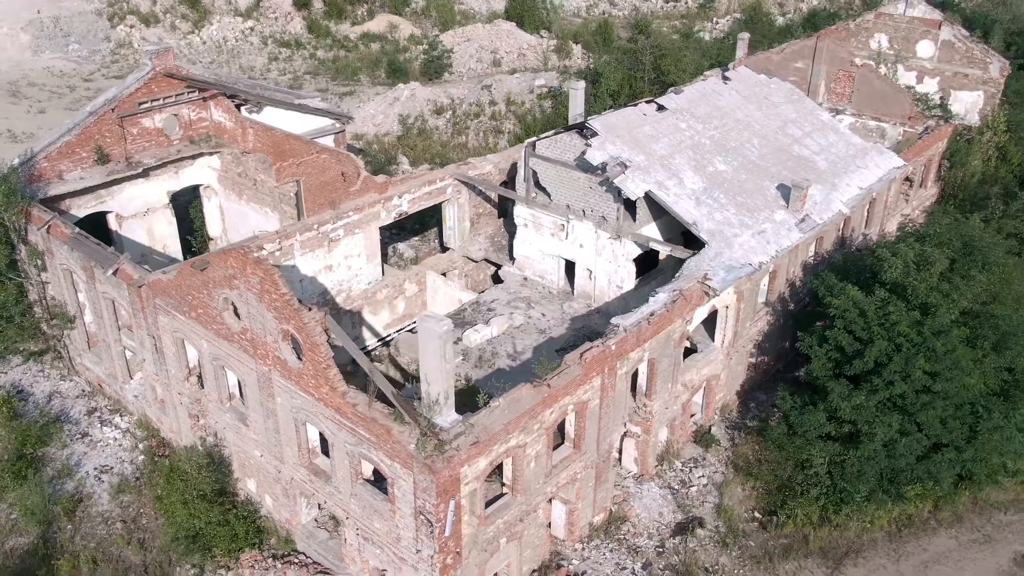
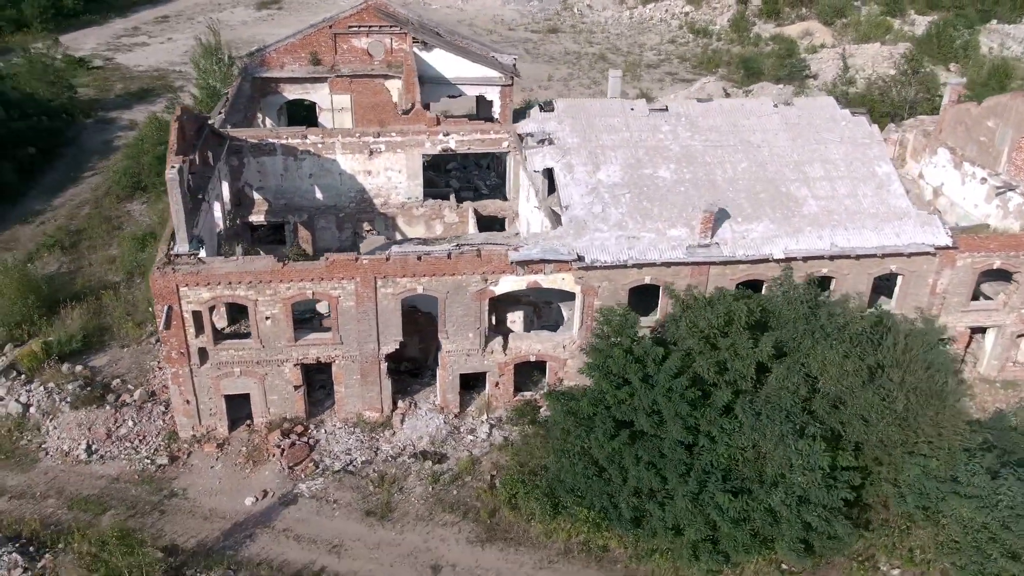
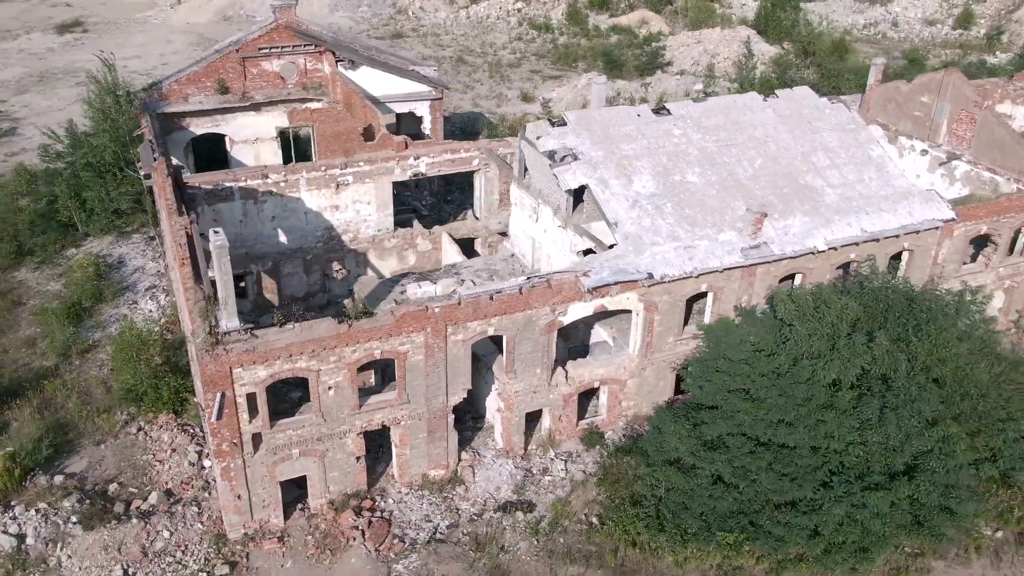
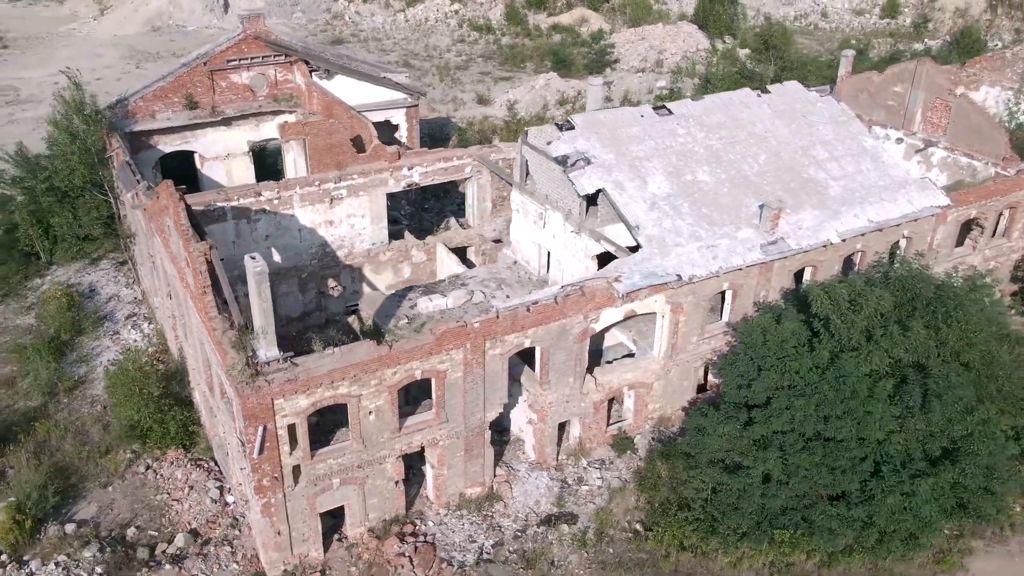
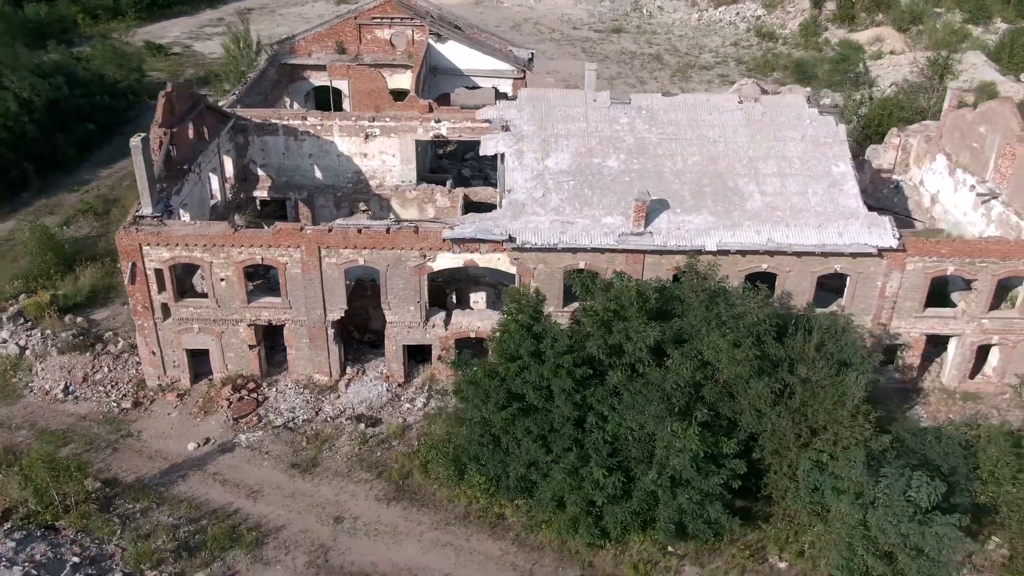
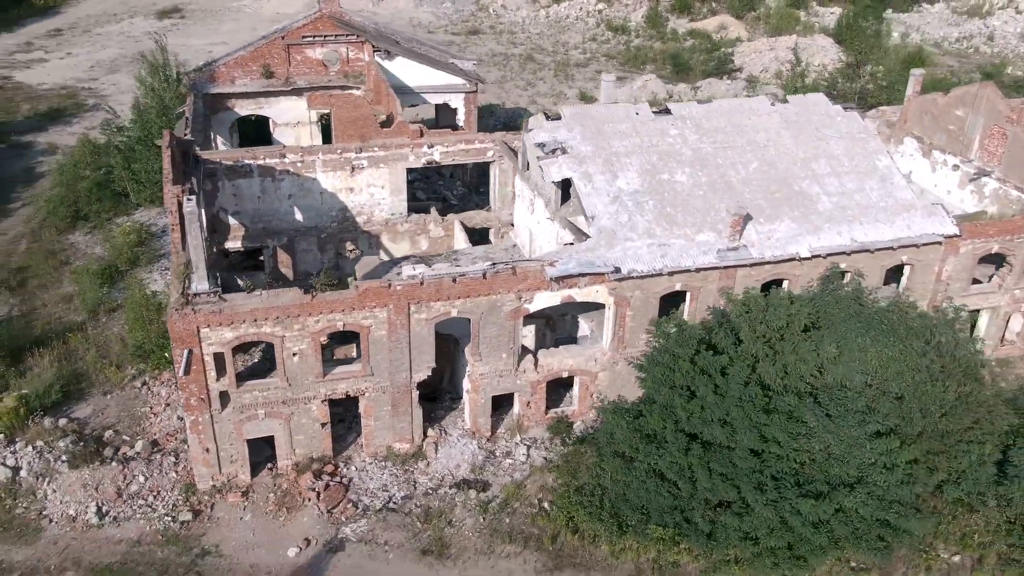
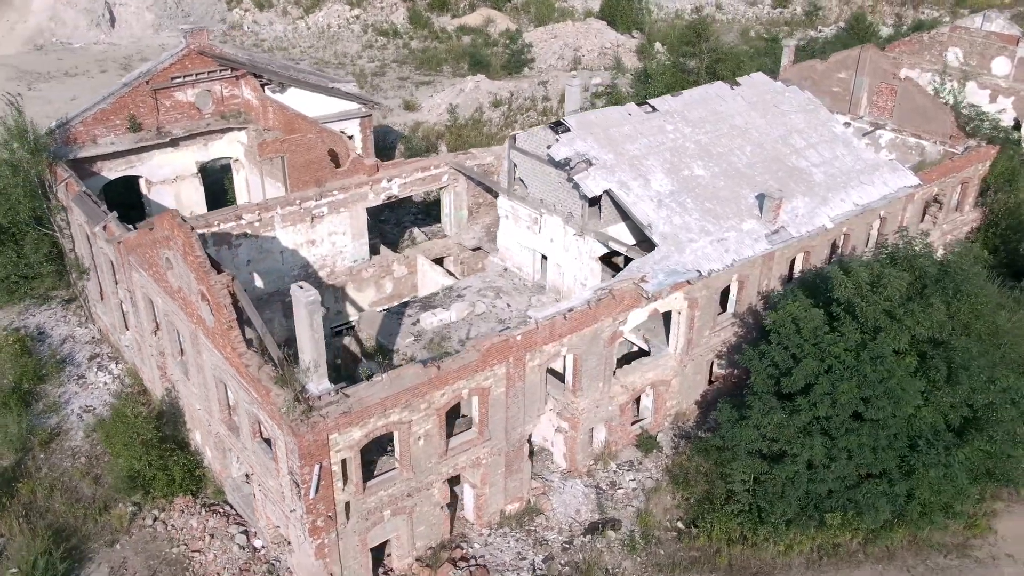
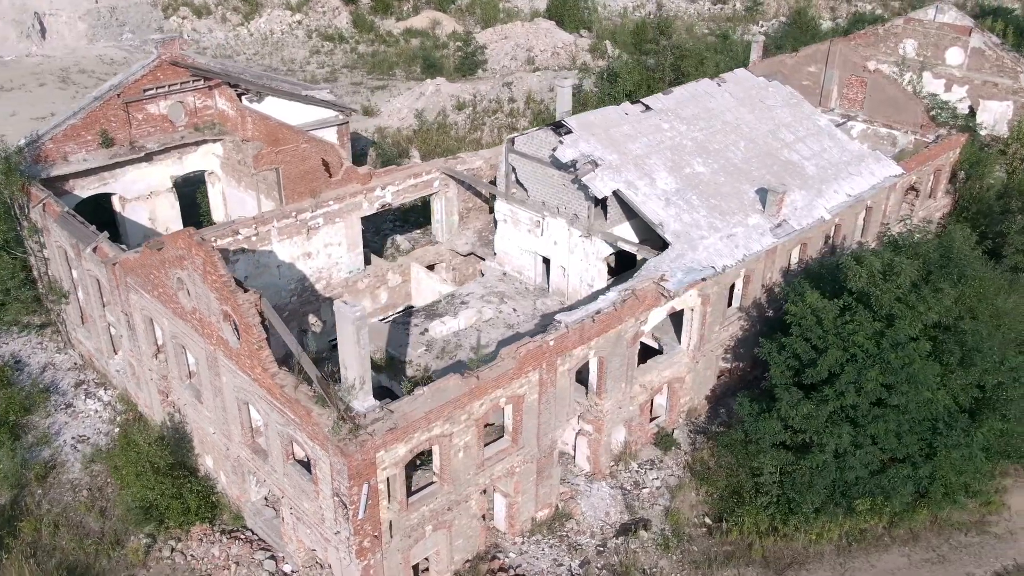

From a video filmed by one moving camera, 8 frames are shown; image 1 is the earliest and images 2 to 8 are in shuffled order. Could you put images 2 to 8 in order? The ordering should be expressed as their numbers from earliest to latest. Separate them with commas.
8, 7, 4, 3, 6, 2, 5
